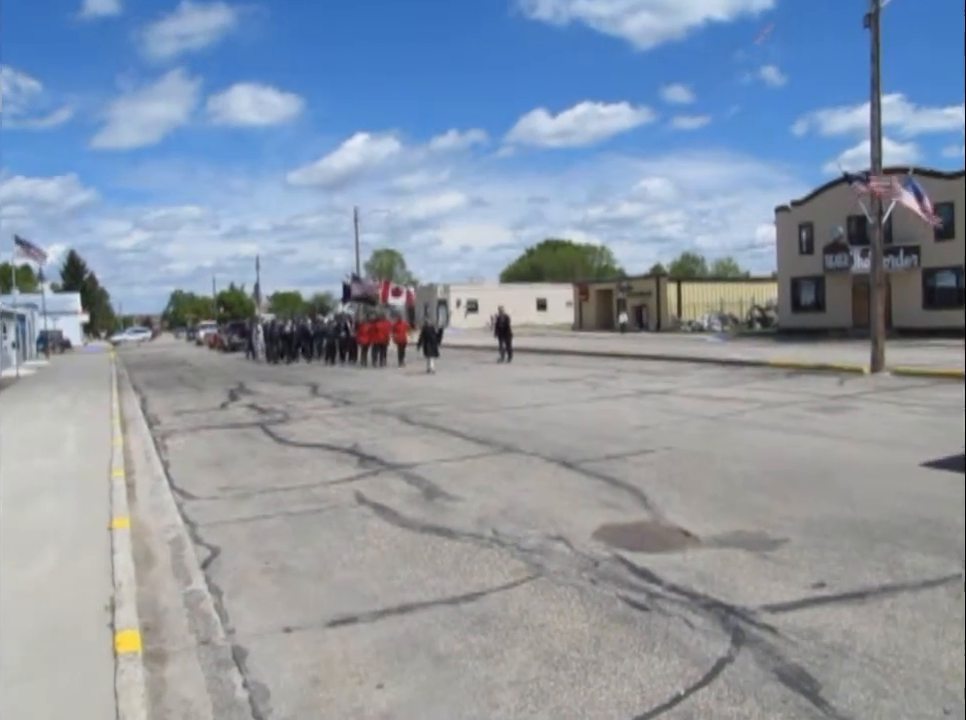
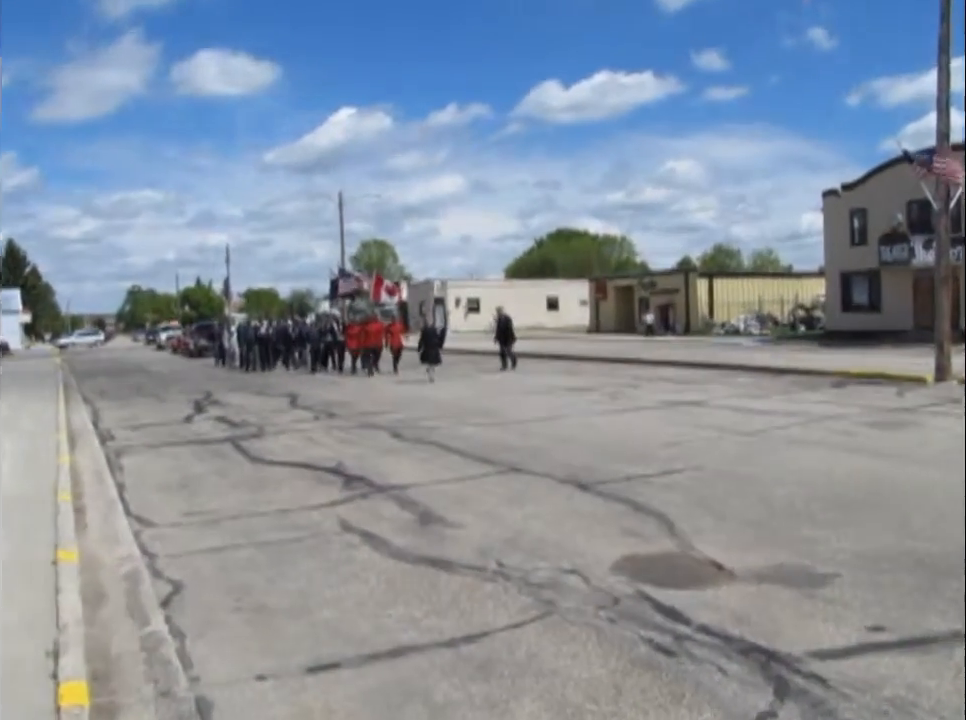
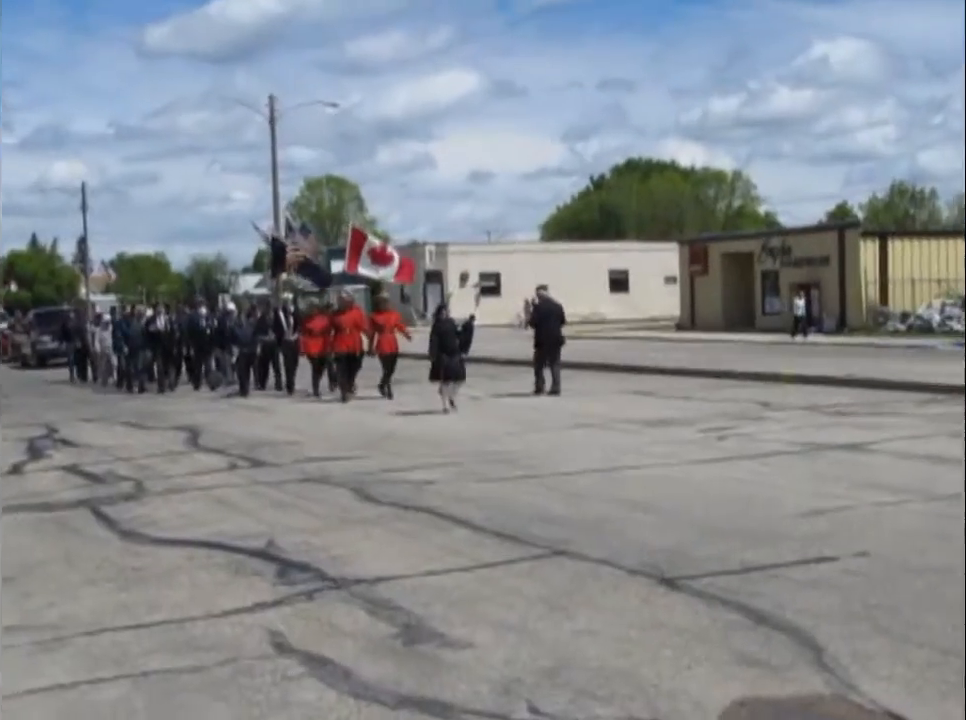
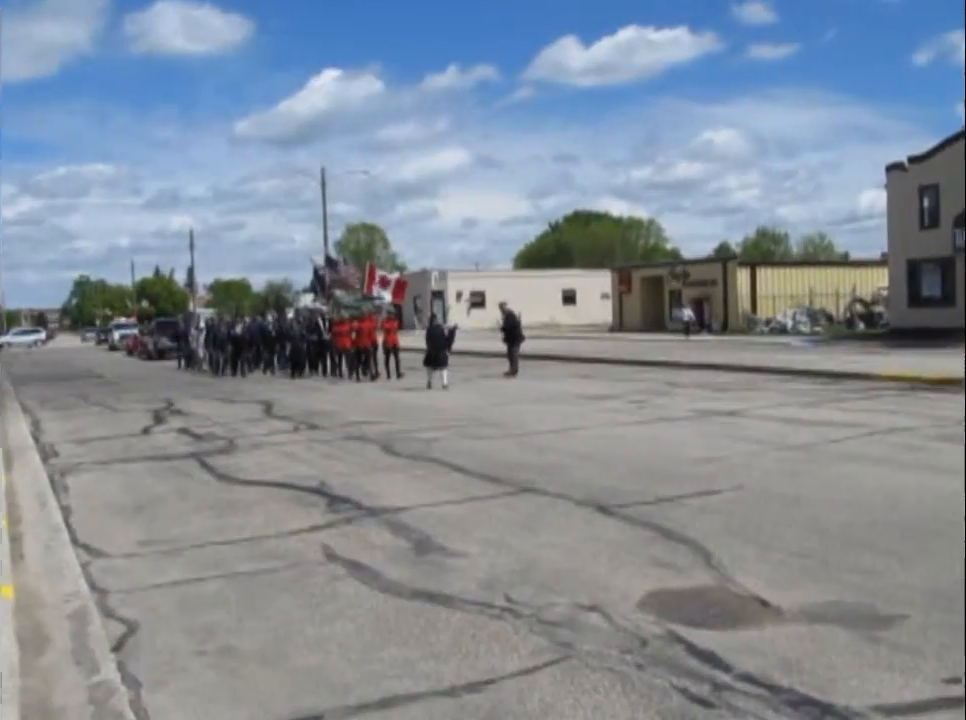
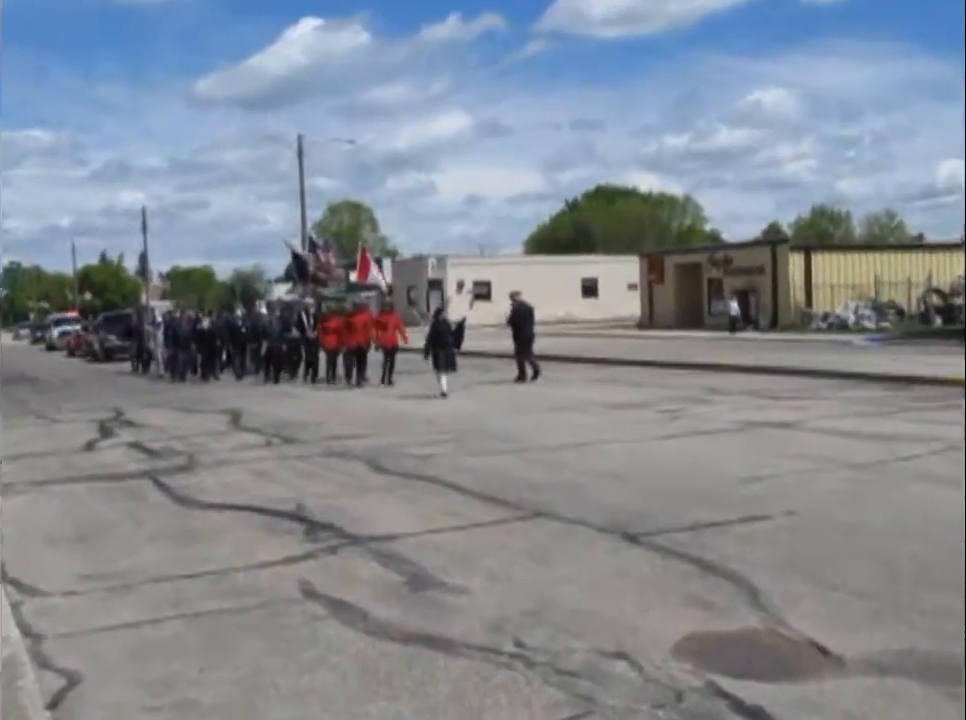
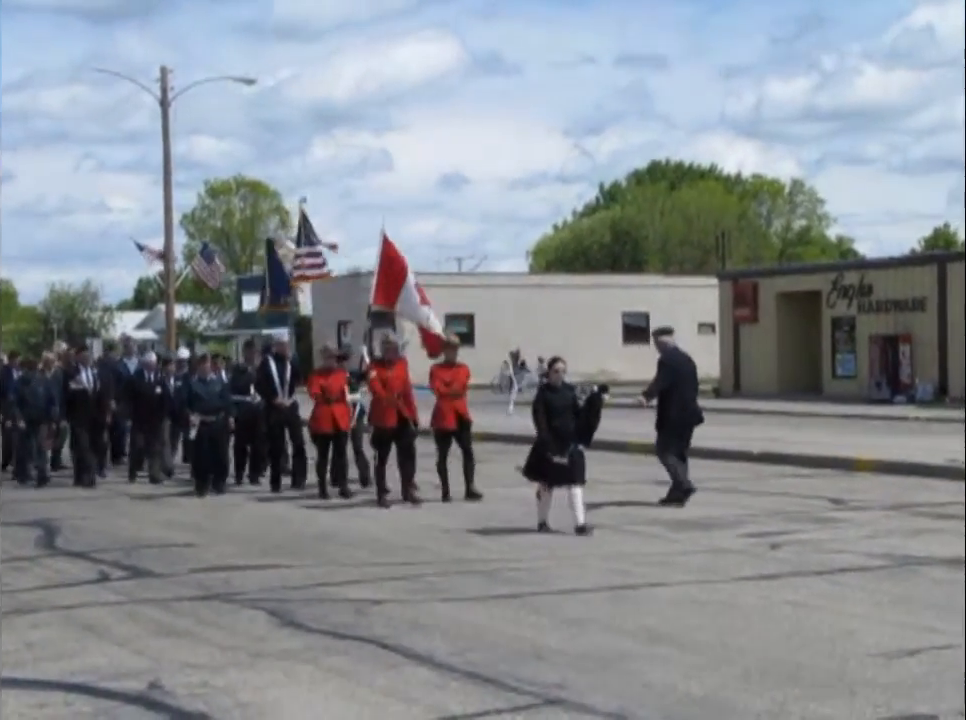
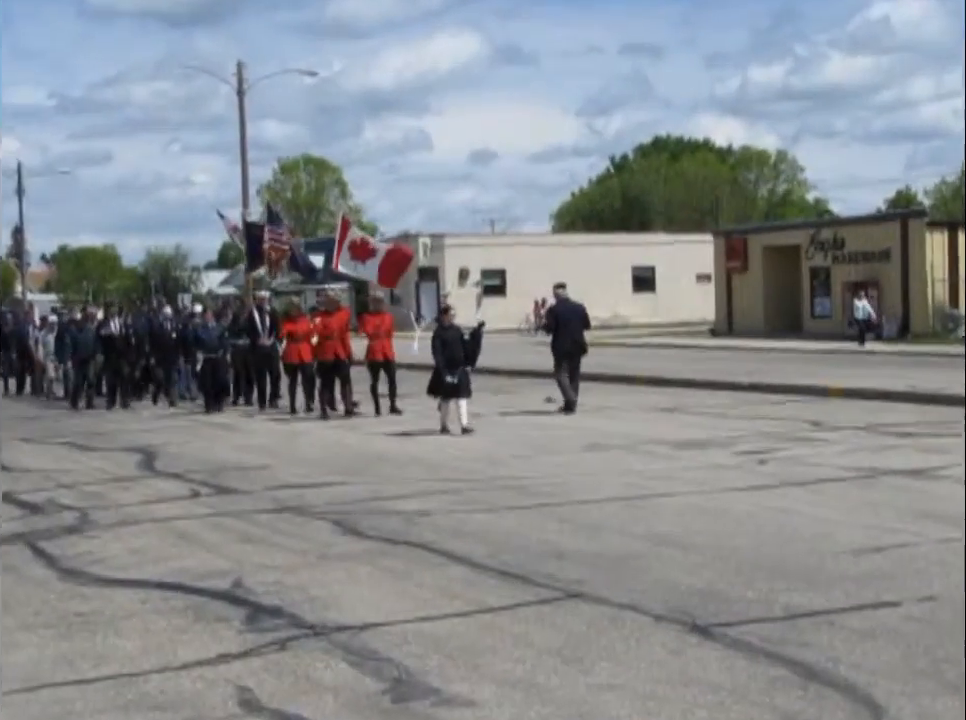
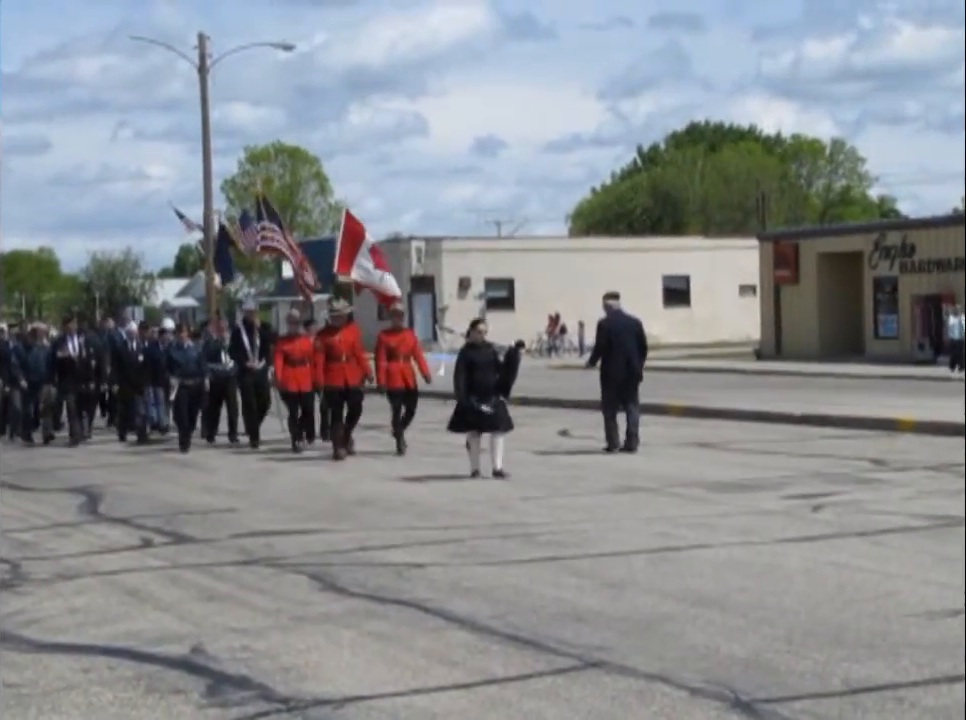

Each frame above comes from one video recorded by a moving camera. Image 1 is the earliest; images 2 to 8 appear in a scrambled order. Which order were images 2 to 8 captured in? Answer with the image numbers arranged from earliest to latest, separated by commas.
2, 4, 5, 3, 7, 8, 6
